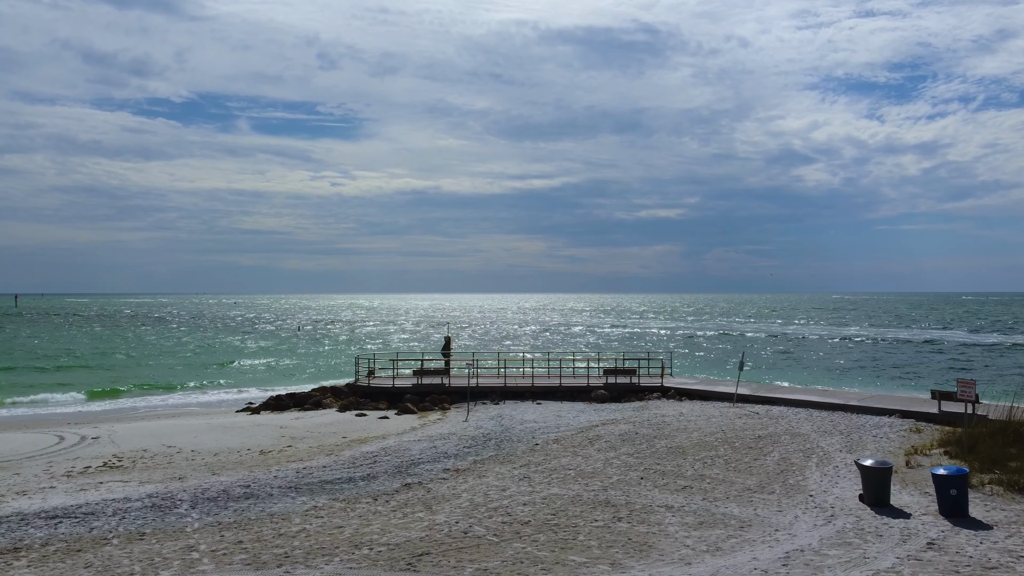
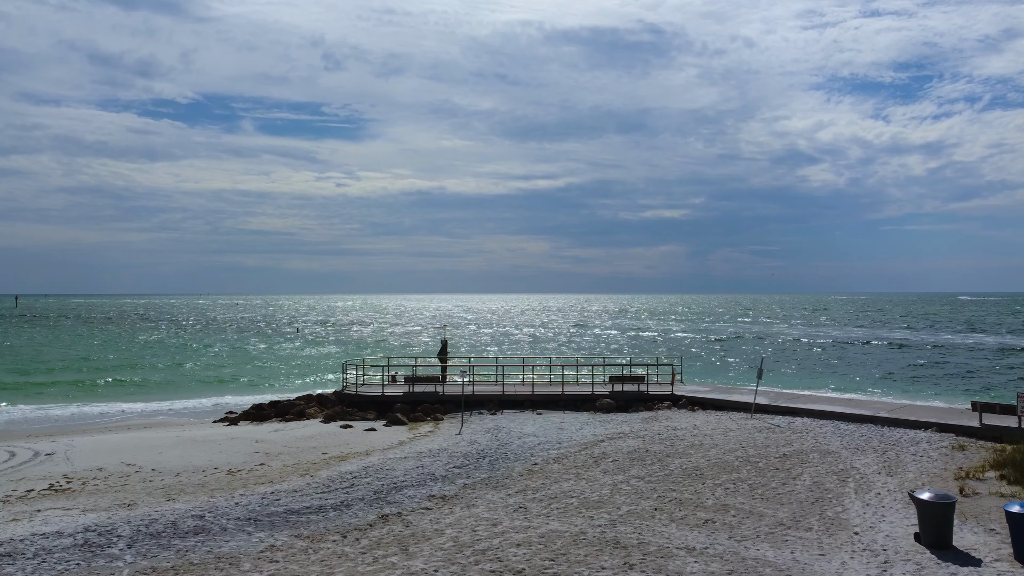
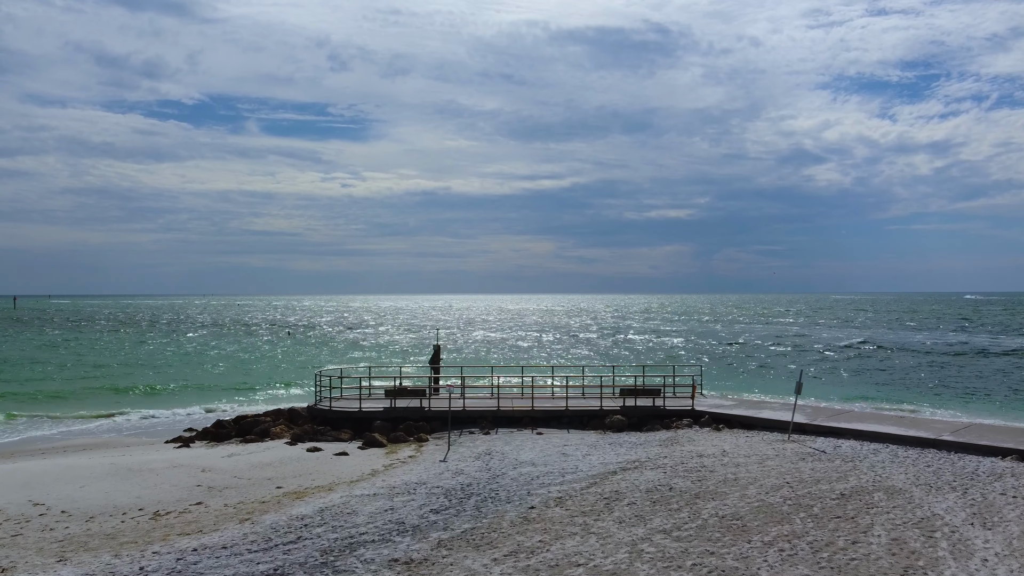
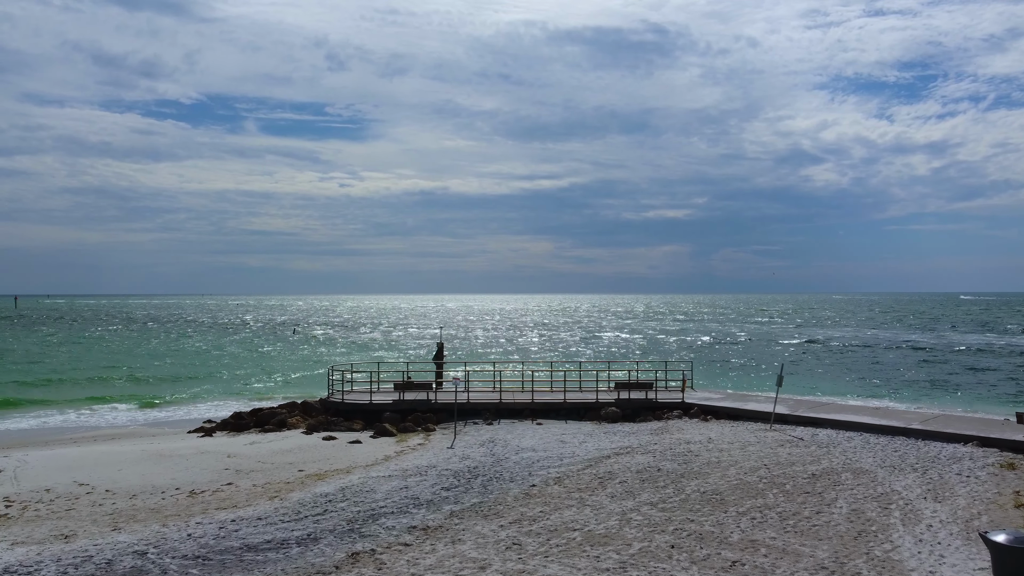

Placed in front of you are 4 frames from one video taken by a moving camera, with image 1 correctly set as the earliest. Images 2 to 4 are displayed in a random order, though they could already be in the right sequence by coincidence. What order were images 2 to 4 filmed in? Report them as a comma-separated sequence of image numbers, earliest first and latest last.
2, 4, 3
